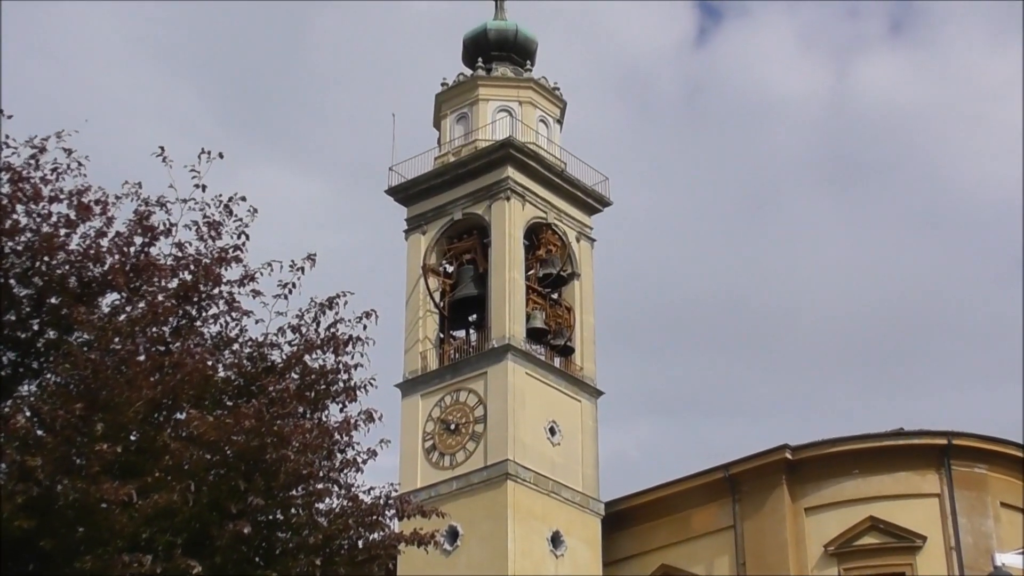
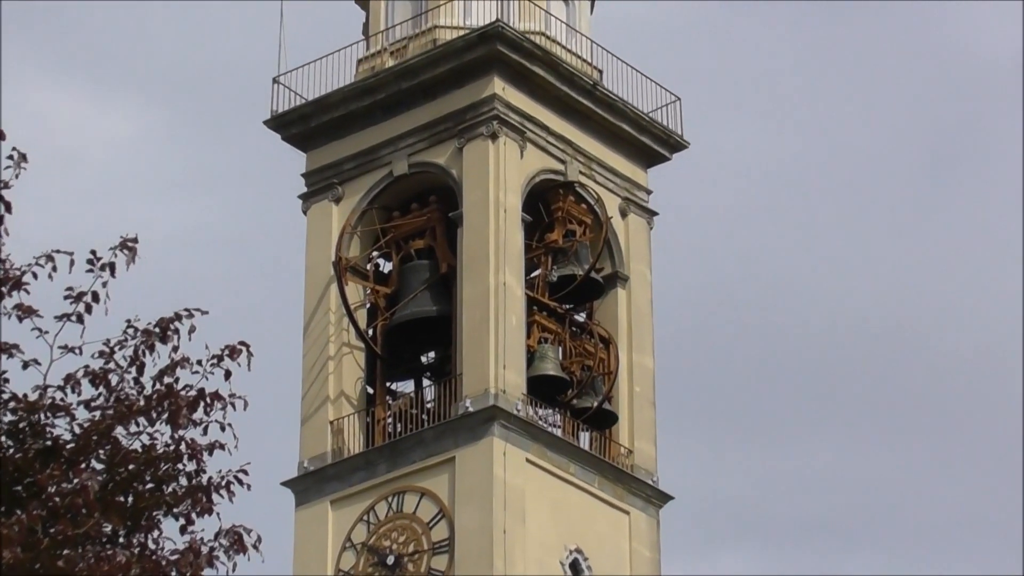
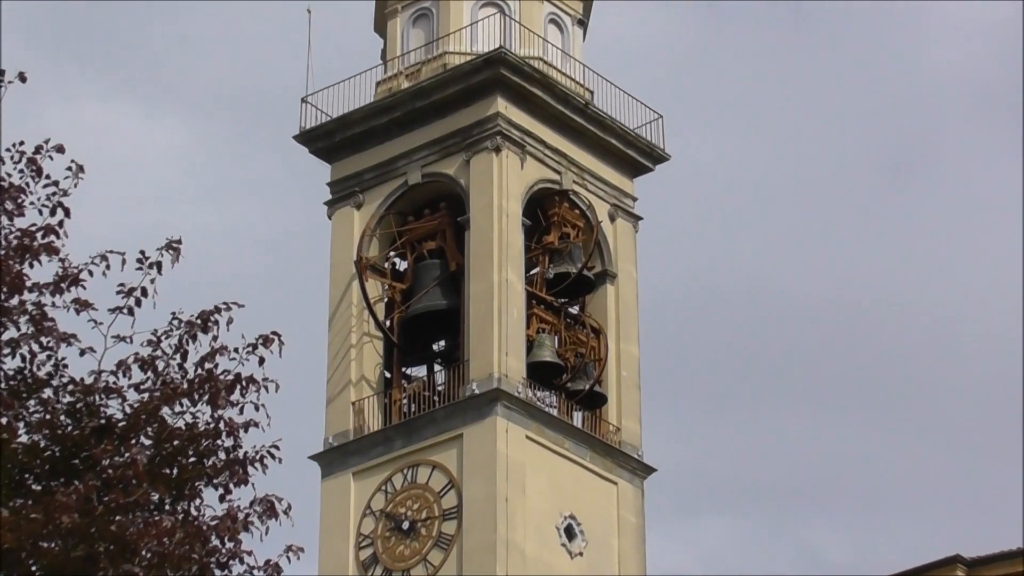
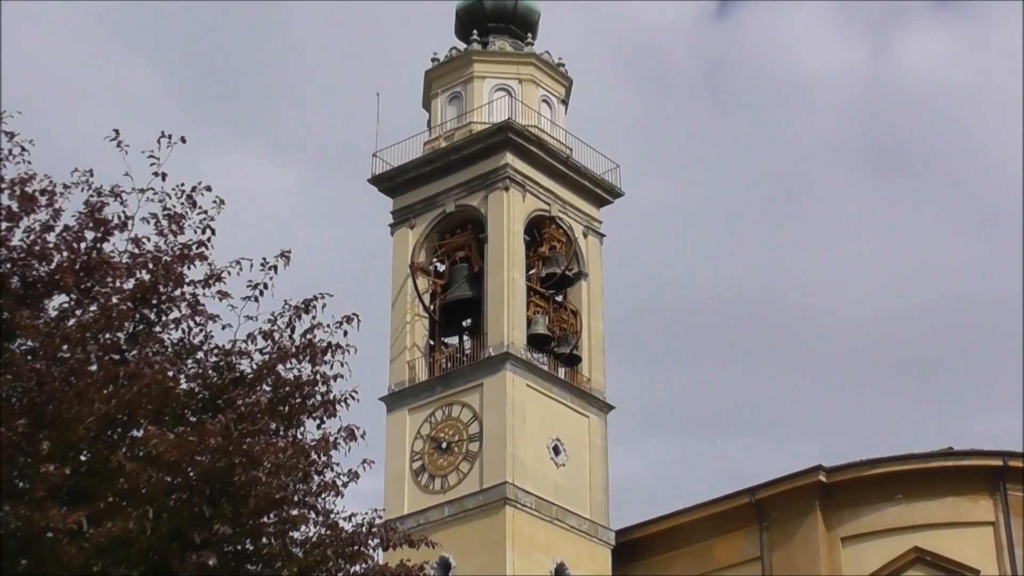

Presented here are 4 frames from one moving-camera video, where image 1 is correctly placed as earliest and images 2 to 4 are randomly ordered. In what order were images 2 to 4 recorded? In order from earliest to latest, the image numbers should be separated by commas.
4, 3, 2
